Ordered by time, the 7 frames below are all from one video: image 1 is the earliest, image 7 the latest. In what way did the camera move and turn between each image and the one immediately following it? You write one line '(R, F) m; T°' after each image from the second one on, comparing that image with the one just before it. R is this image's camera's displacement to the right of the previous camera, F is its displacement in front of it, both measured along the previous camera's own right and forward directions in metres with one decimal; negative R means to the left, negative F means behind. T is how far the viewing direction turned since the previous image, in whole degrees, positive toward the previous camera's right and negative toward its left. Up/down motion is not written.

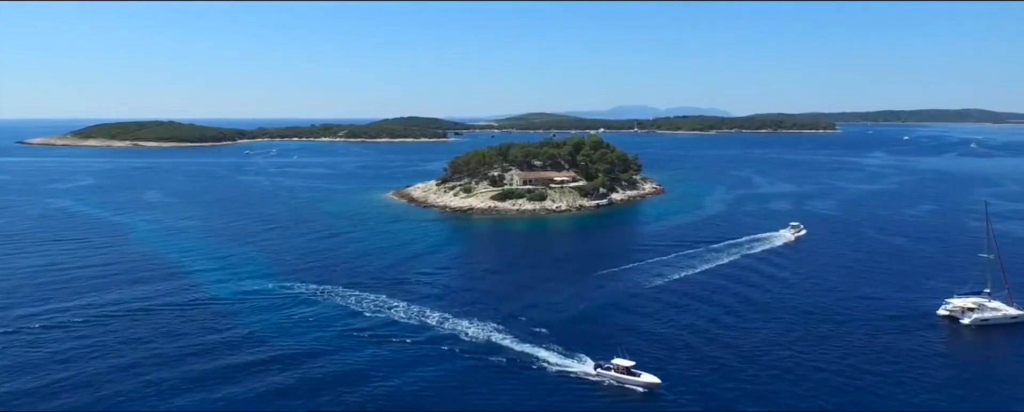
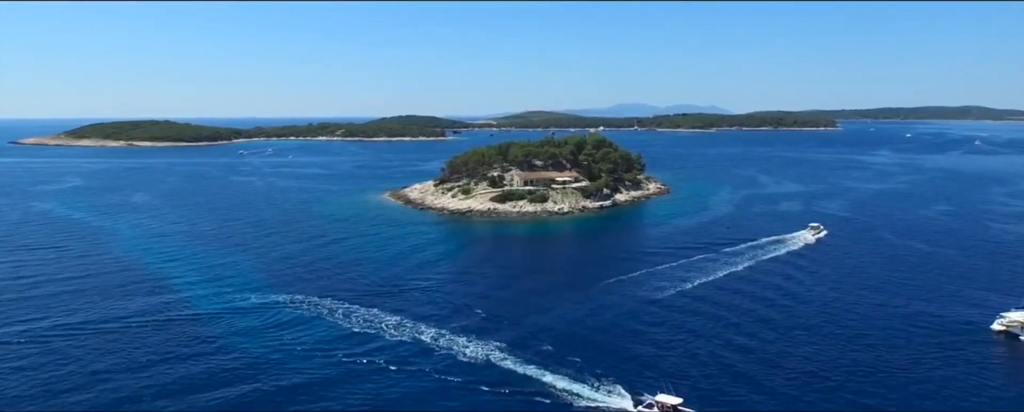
(-0.1, +1.6) m; 0°
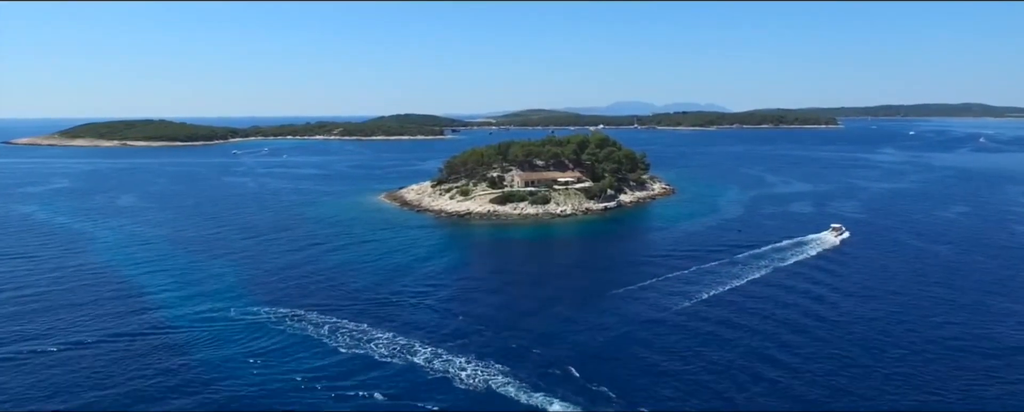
(-0.1, +1.7) m; 0°
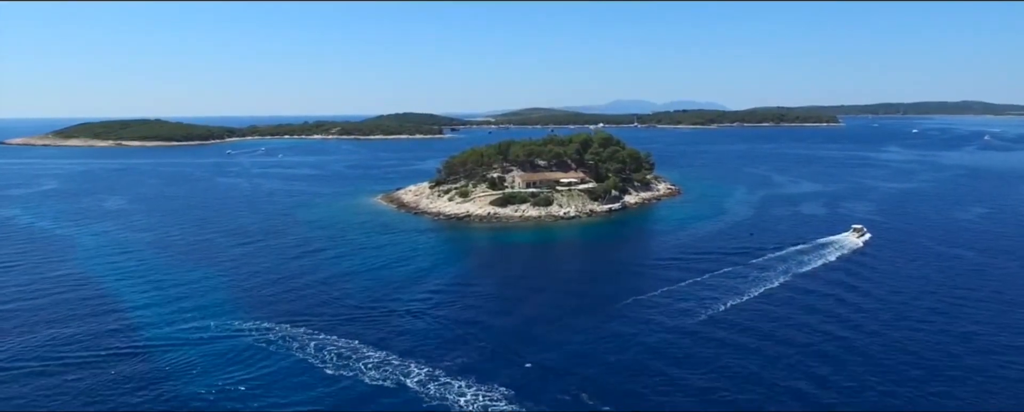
(-0.1, +1.5) m; 0°
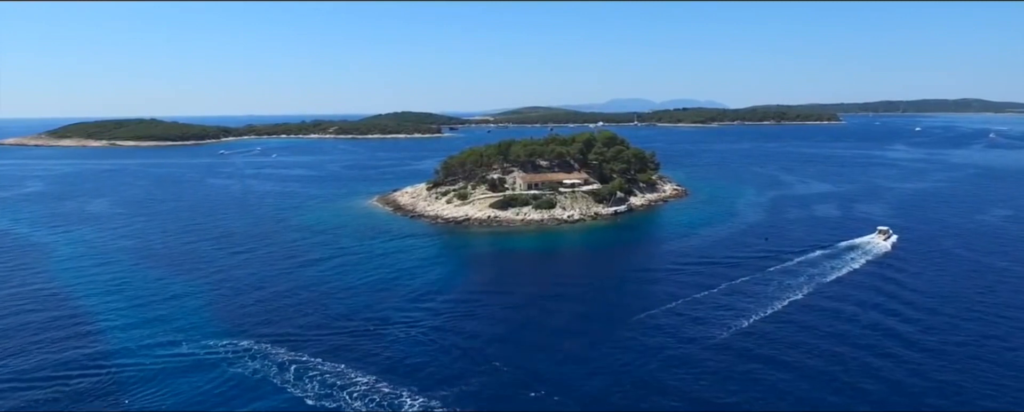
(-0.1, +1.7) m; 0°
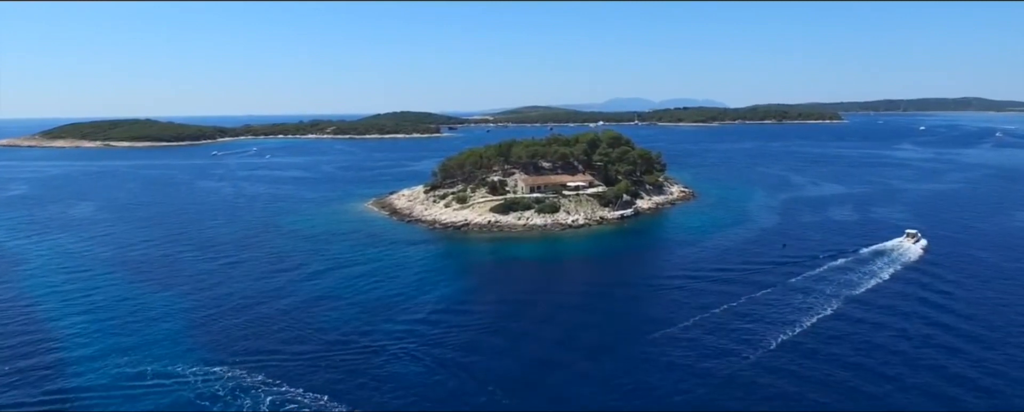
(-0.1, +1.8) m; 0°
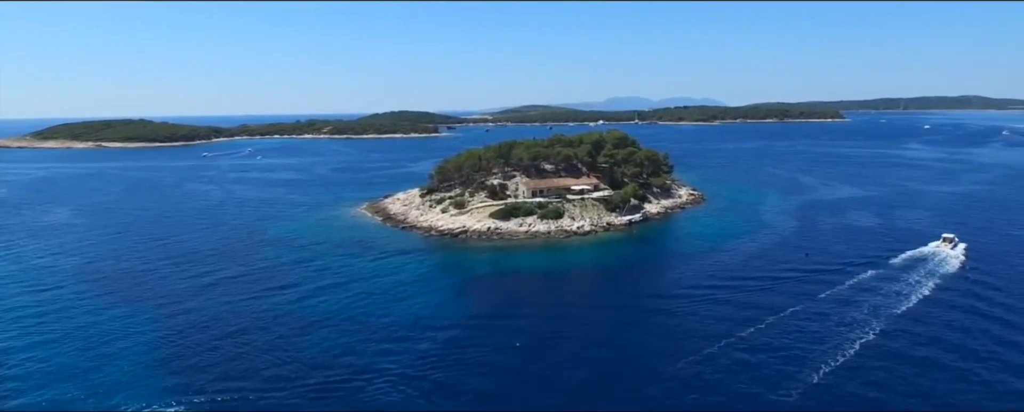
(-0.1, +2.1) m; 0°
